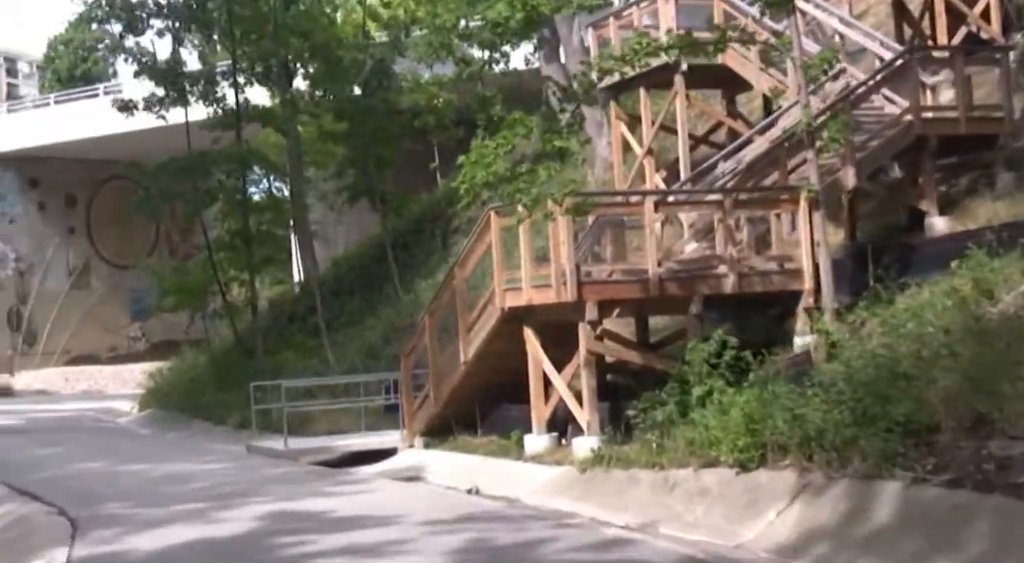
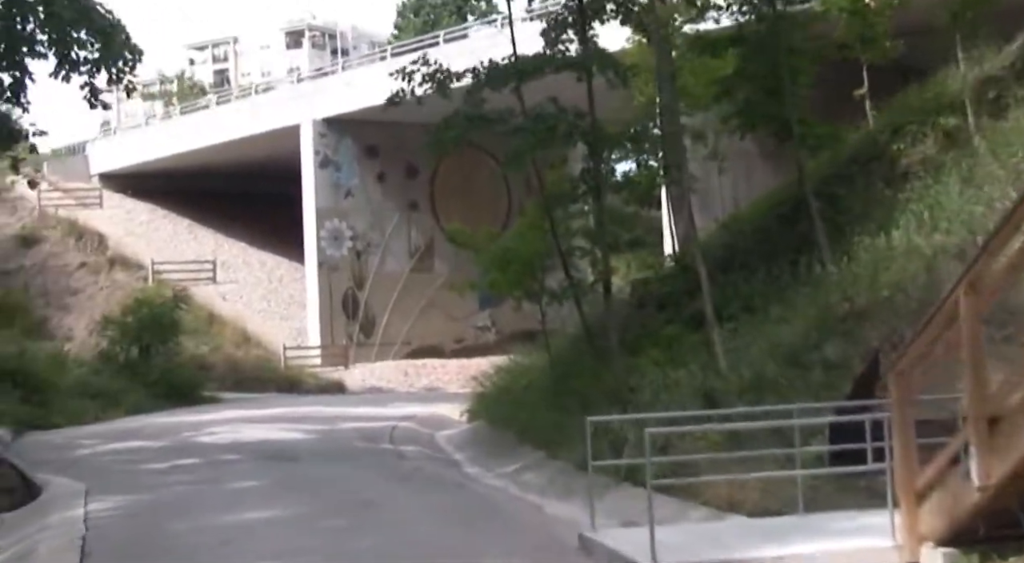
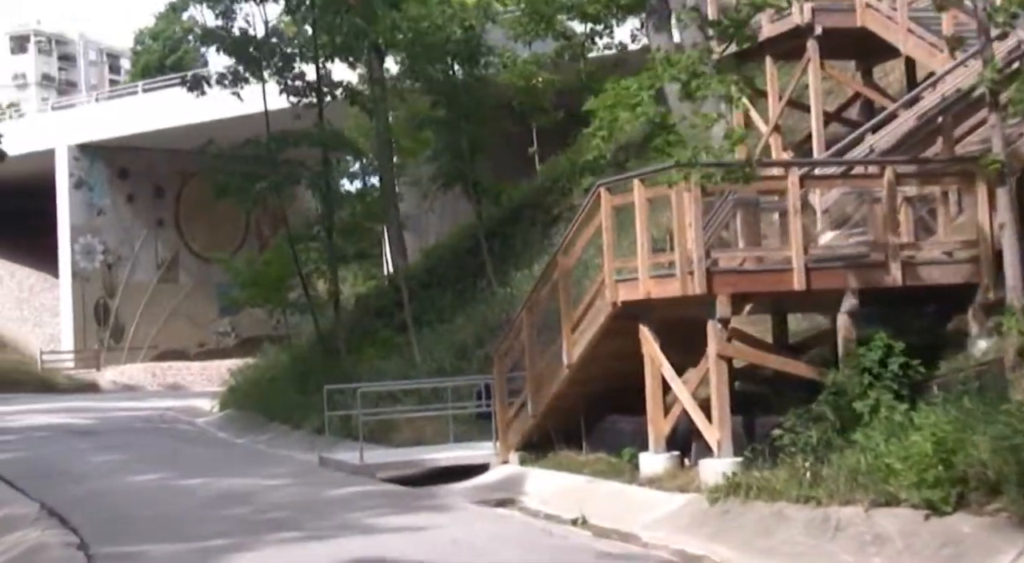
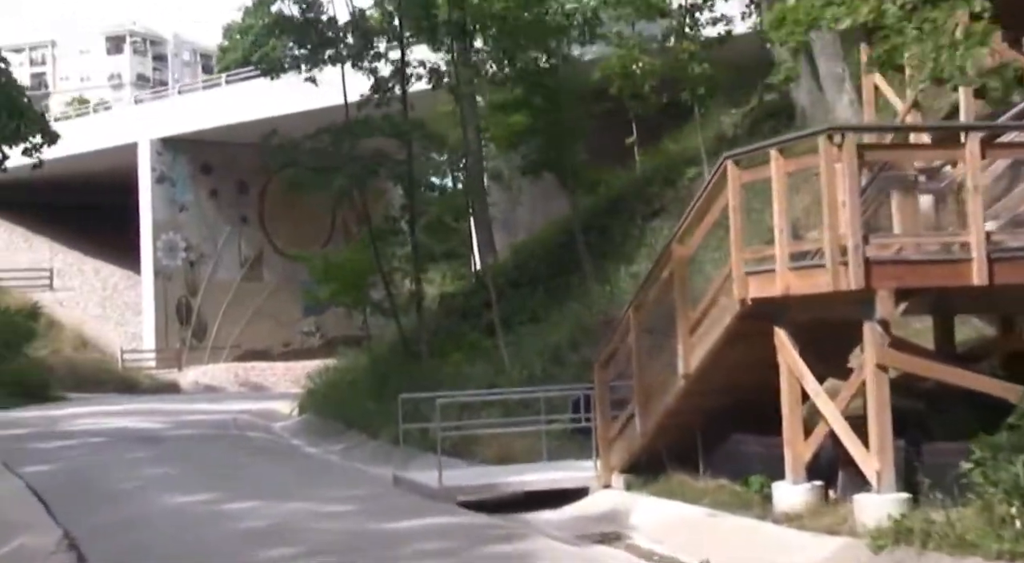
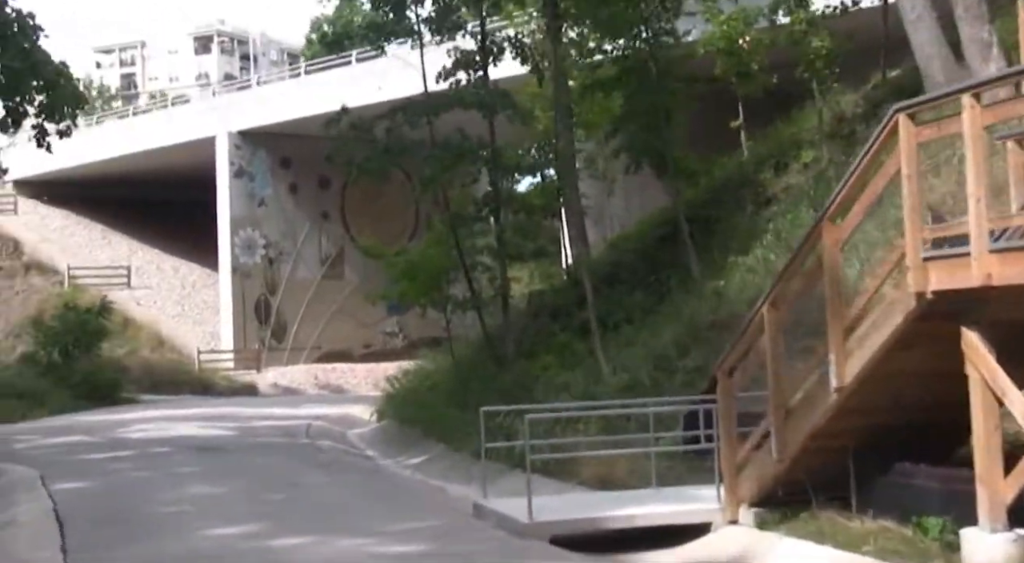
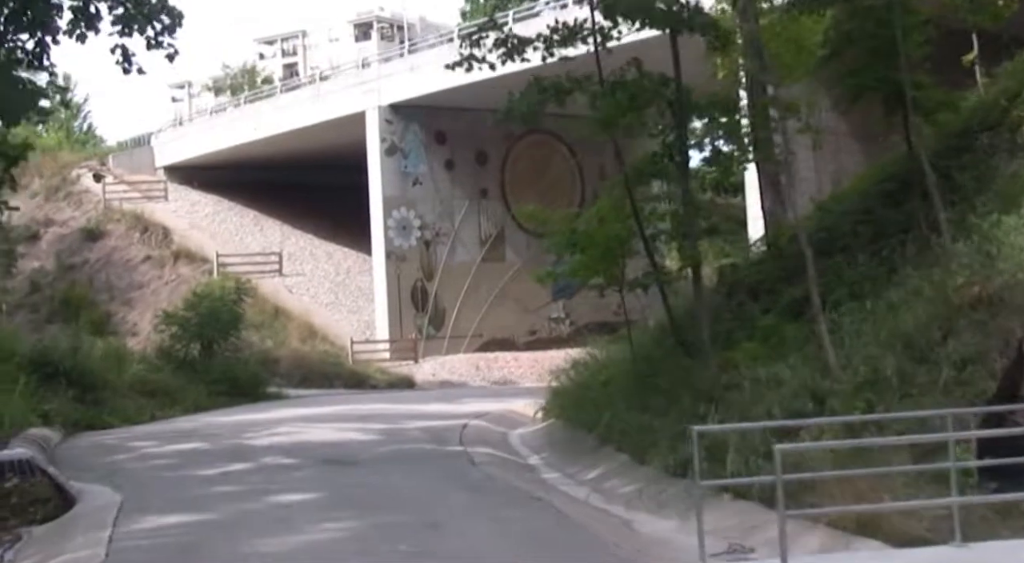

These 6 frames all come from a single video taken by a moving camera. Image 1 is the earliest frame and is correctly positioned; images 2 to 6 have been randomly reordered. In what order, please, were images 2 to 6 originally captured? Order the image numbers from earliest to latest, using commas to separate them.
3, 4, 5, 2, 6
